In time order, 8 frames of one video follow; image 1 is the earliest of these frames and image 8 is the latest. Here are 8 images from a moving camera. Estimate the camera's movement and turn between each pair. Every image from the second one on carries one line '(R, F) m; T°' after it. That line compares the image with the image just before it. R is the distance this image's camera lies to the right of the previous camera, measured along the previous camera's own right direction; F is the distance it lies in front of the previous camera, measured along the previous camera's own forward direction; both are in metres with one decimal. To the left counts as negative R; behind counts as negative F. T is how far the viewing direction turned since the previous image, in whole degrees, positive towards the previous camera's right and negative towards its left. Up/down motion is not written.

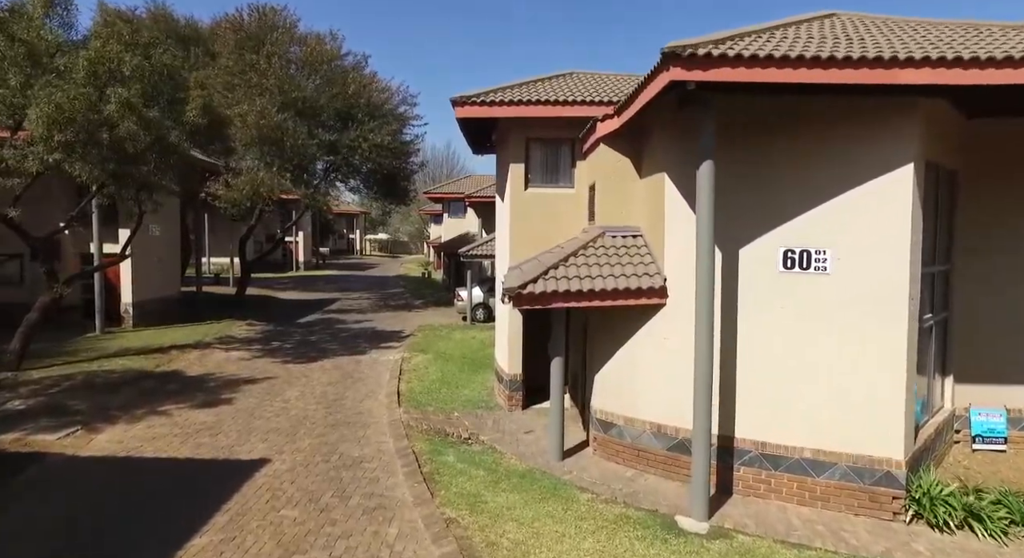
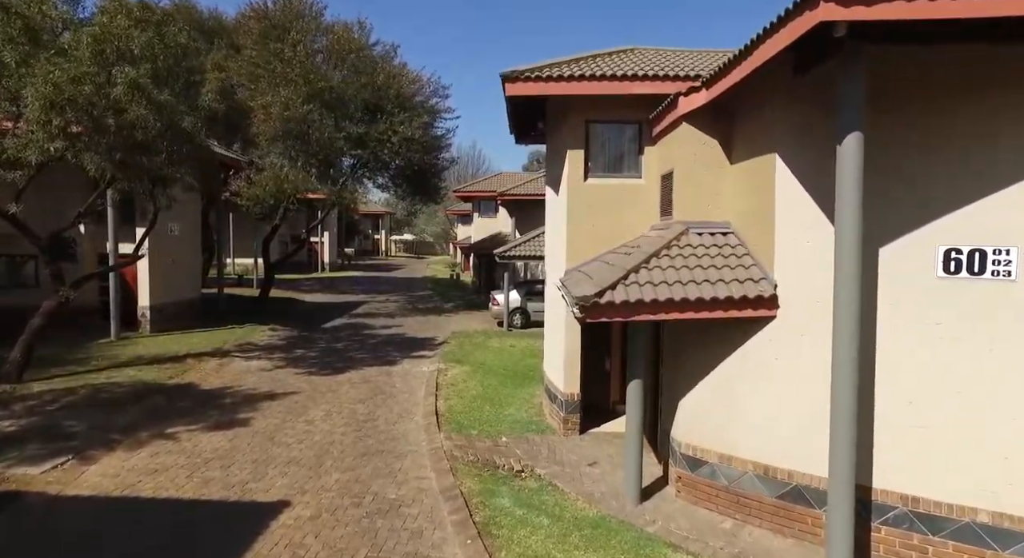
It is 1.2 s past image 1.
(-0.5, +1.6) m; -2°
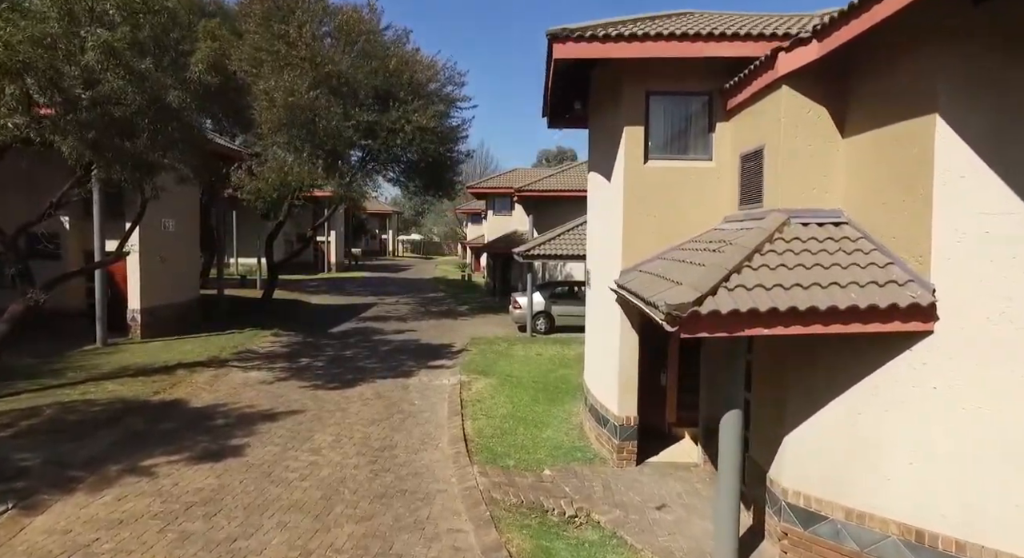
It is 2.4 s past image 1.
(-0.5, +1.7) m; 0°
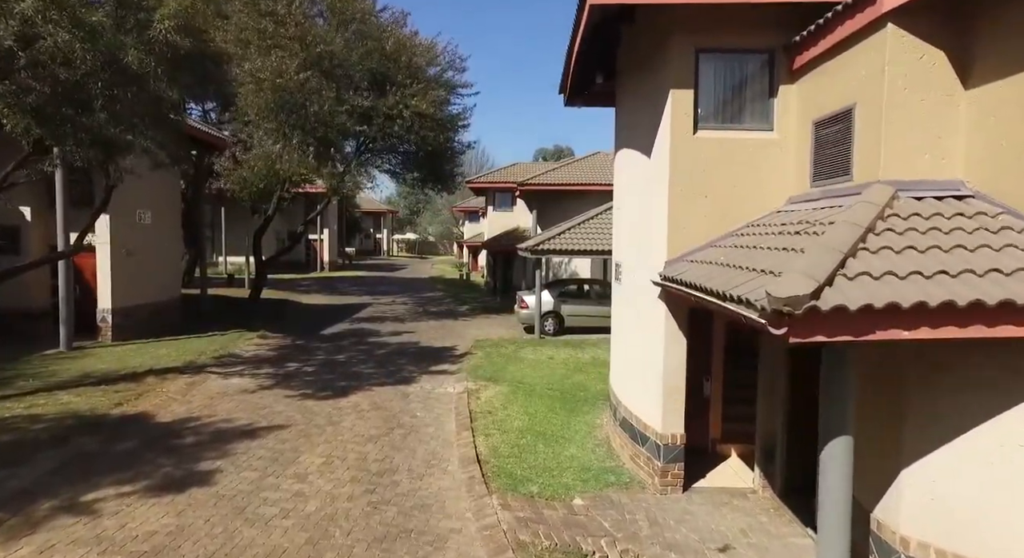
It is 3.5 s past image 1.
(-0.3, +1.4) m; +1°
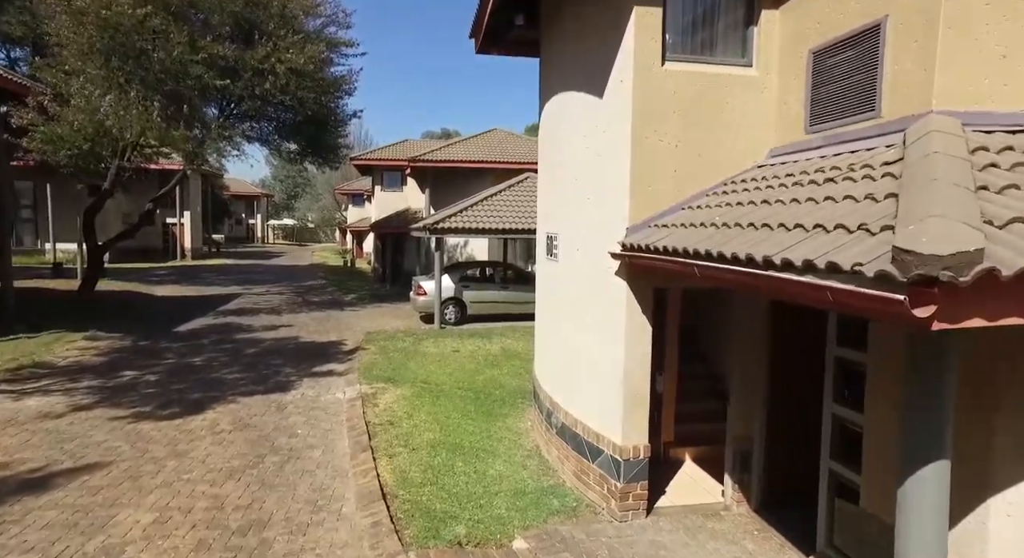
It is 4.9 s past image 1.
(-0.3, +1.9) m; +10°
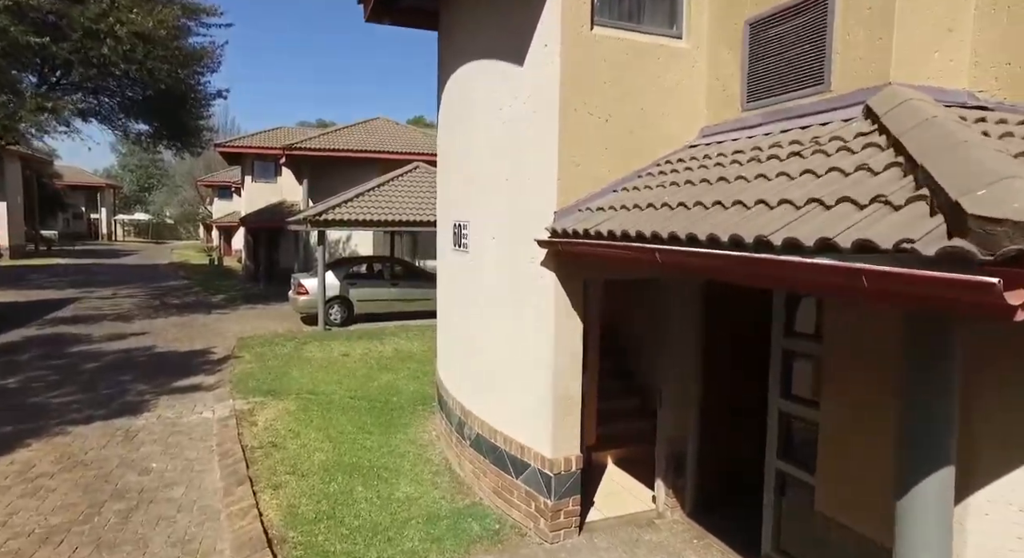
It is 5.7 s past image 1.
(-0.3, +0.8) m; +10°
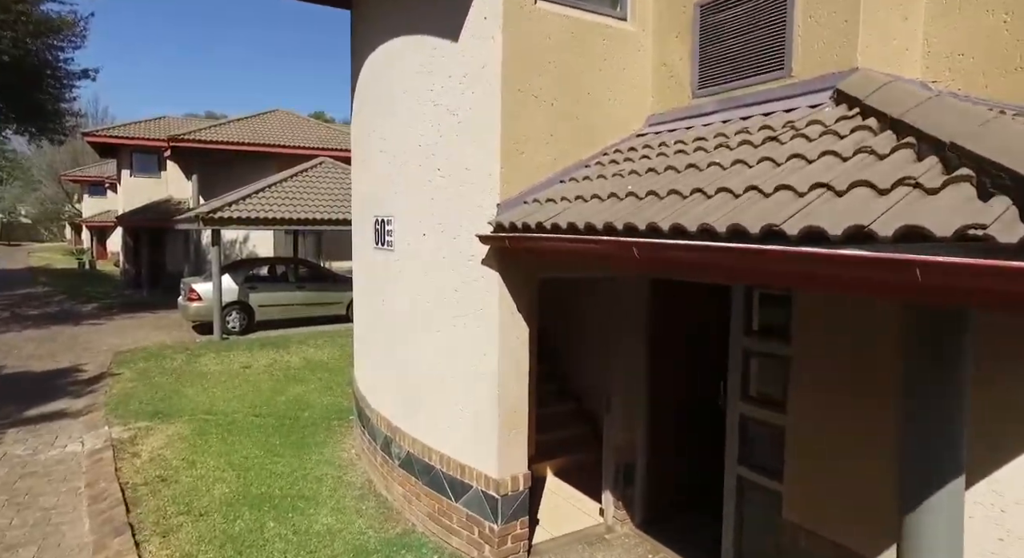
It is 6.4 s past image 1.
(-0.3, +0.5) m; +8°
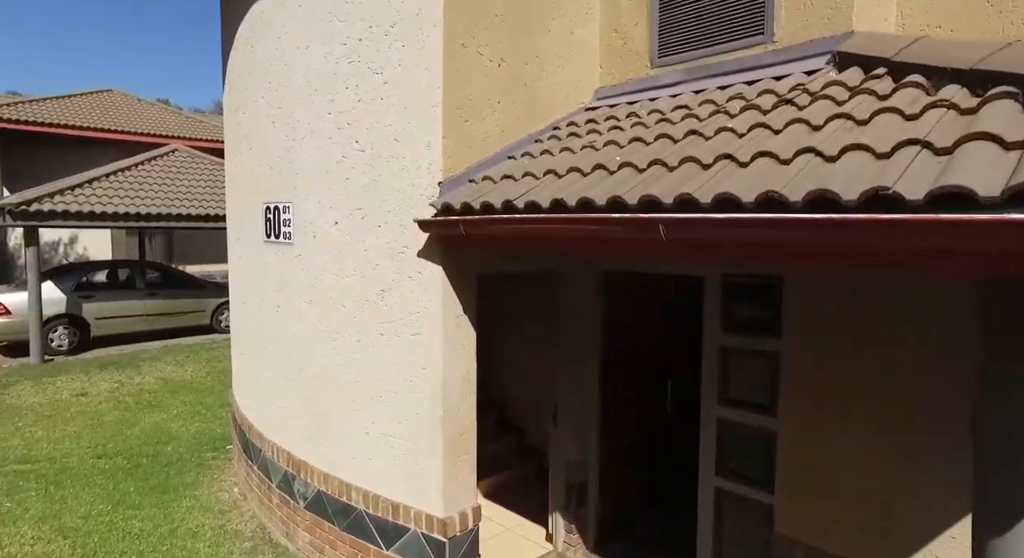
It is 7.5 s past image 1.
(-0.5, +0.8) m; +12°
